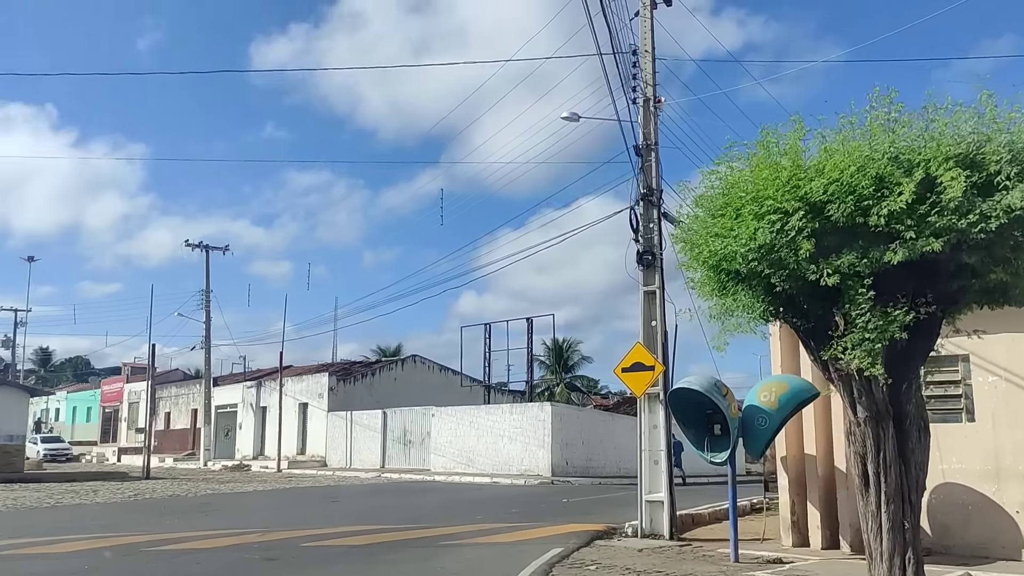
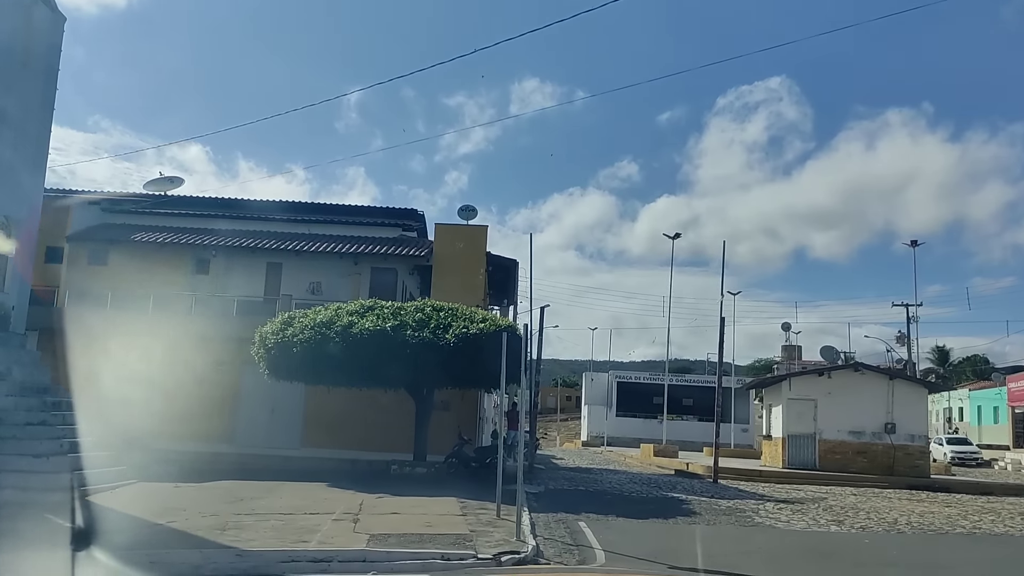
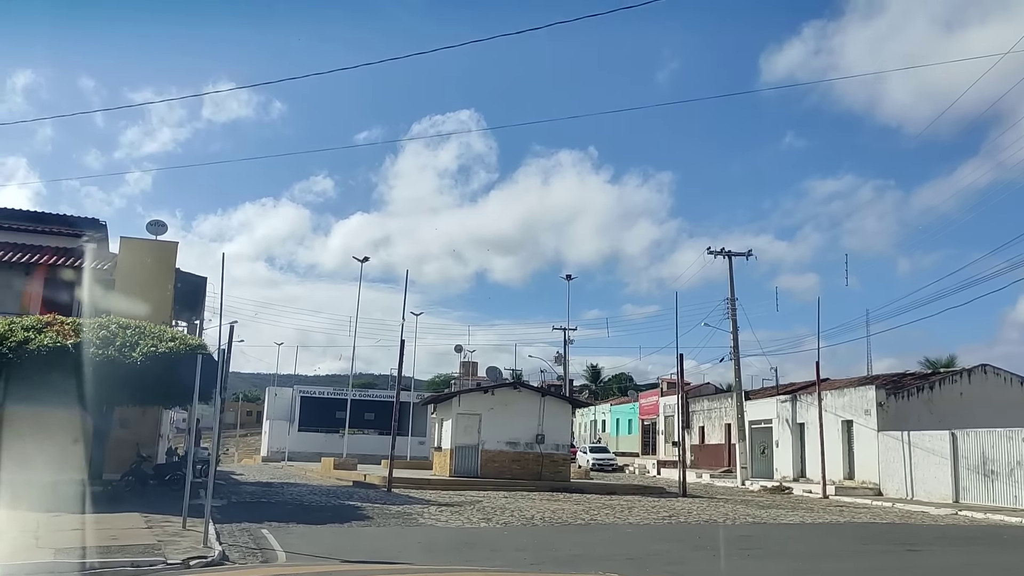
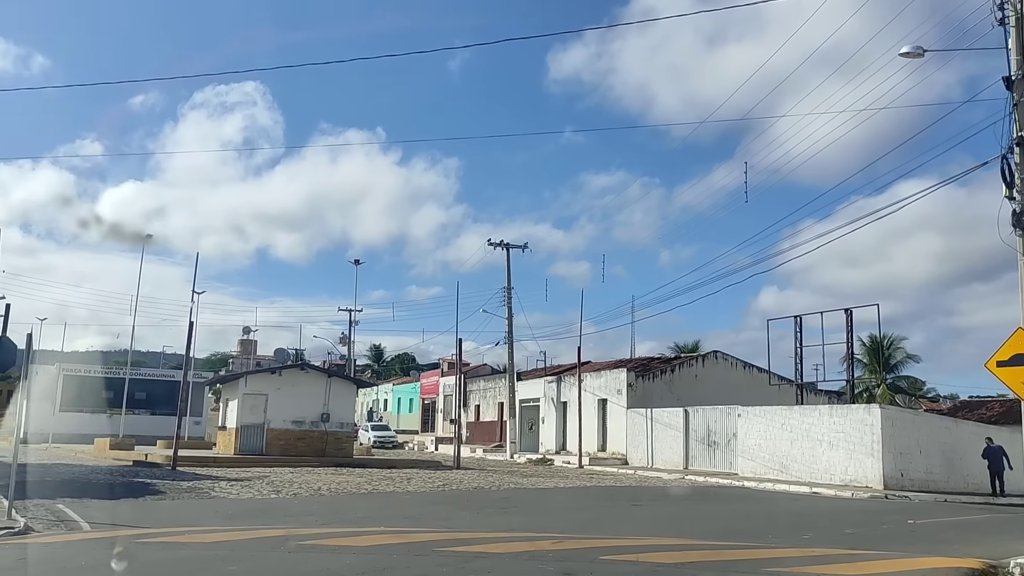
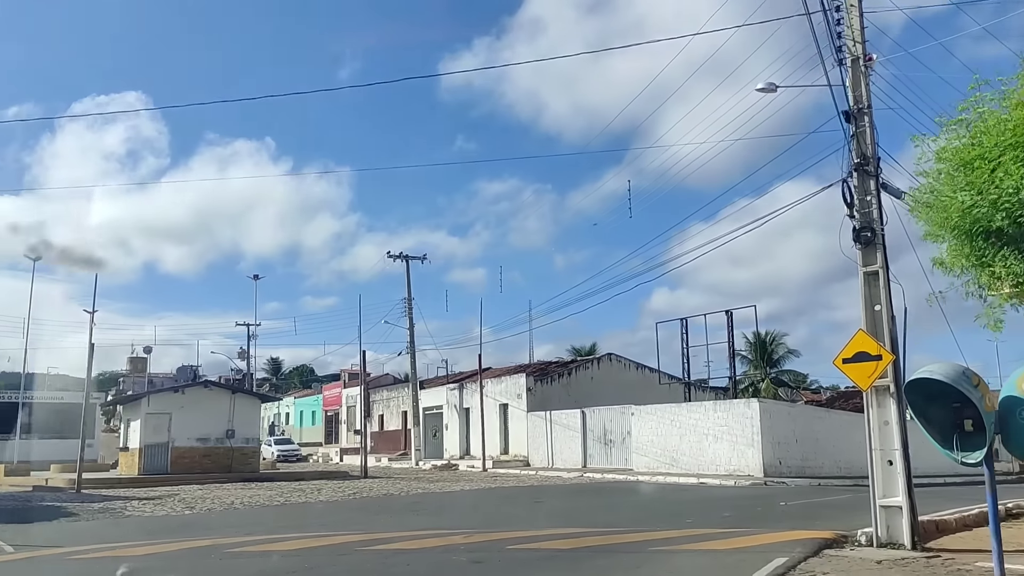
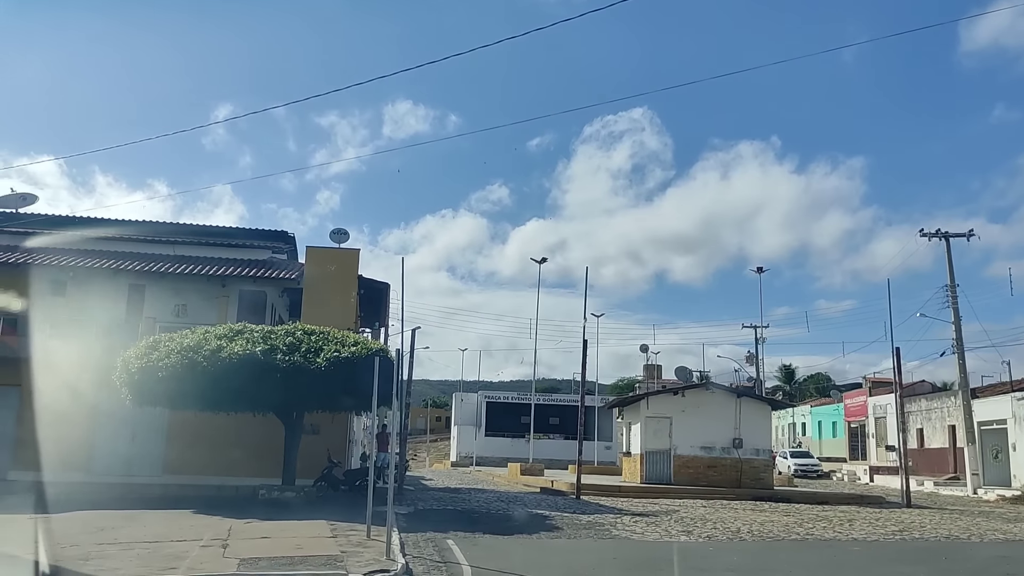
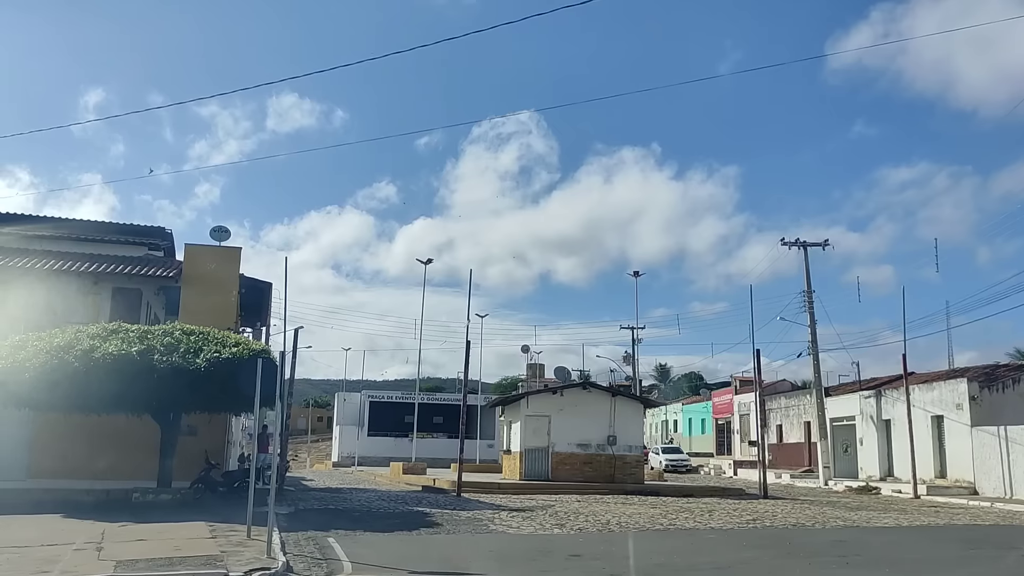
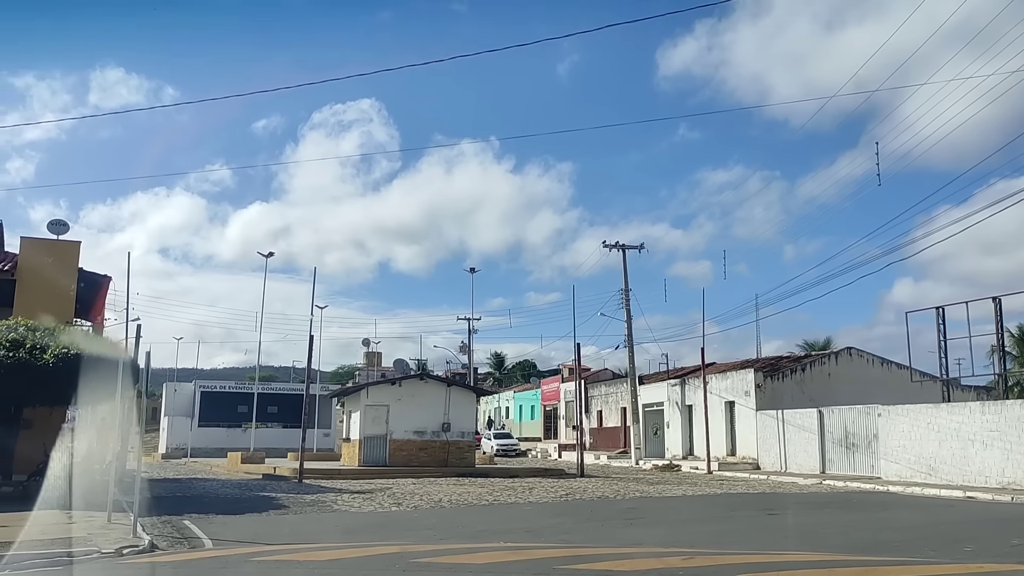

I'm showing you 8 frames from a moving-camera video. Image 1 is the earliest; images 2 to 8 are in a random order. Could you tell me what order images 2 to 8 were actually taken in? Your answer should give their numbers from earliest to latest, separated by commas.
5, 4, 8, 3, 7, 6, 2
